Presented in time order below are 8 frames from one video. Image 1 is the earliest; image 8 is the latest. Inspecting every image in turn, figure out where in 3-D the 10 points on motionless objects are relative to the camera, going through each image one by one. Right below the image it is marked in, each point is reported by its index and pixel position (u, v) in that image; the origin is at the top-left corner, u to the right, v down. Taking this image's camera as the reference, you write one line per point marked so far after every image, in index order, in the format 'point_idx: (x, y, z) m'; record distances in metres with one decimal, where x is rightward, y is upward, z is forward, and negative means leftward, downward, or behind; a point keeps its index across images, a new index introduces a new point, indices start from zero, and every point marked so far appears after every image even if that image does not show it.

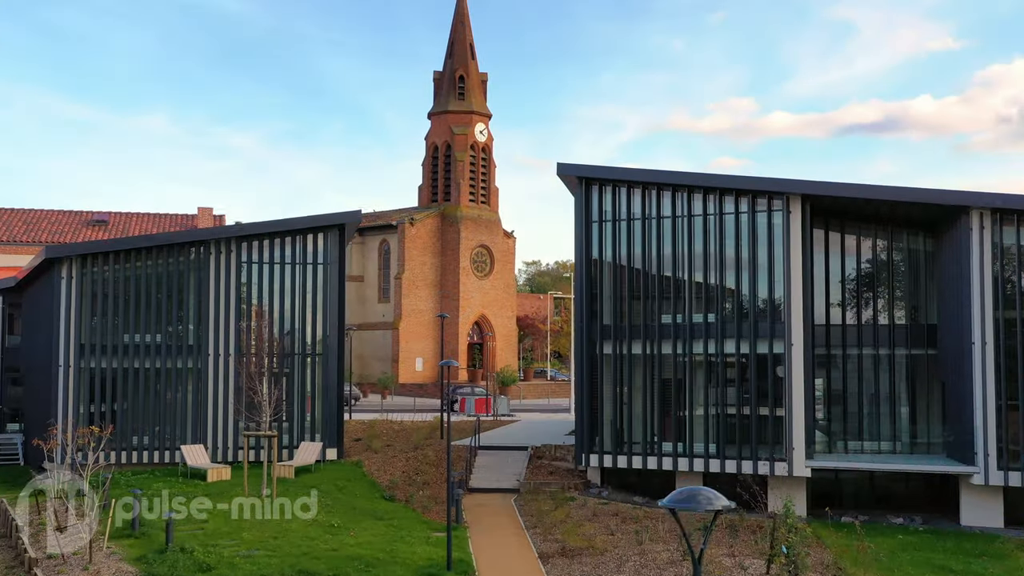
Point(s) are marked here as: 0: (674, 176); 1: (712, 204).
0: (+2.6, +1.8, +19.4) m
1: (+3.2, +1.3, +19.4) m
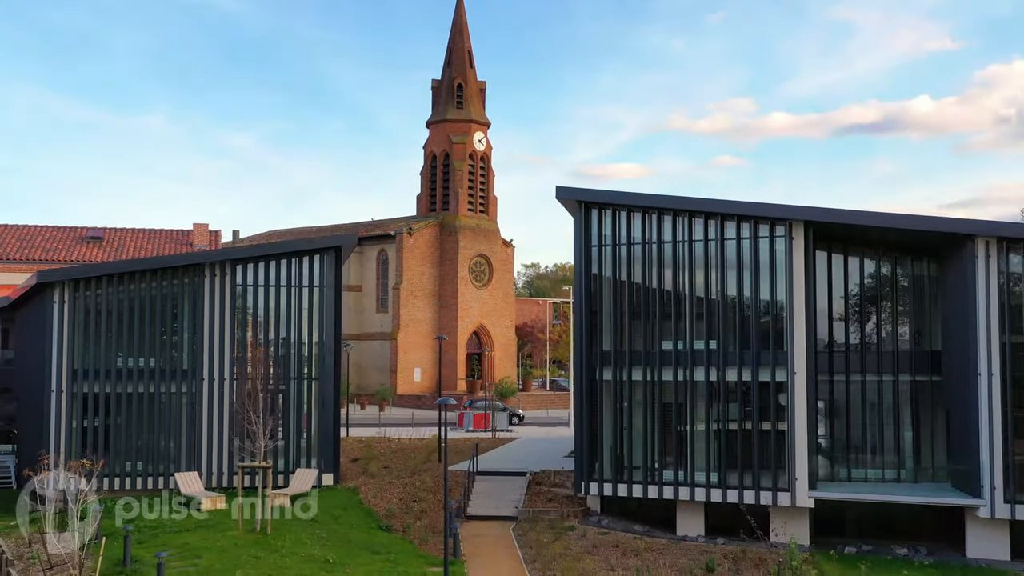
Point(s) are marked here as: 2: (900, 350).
0: (+2.5, +1.3, +19.1) m
1: (+3.2, +0.9, +19.1) m
2: (+6.3, -0.9, +19.8) m
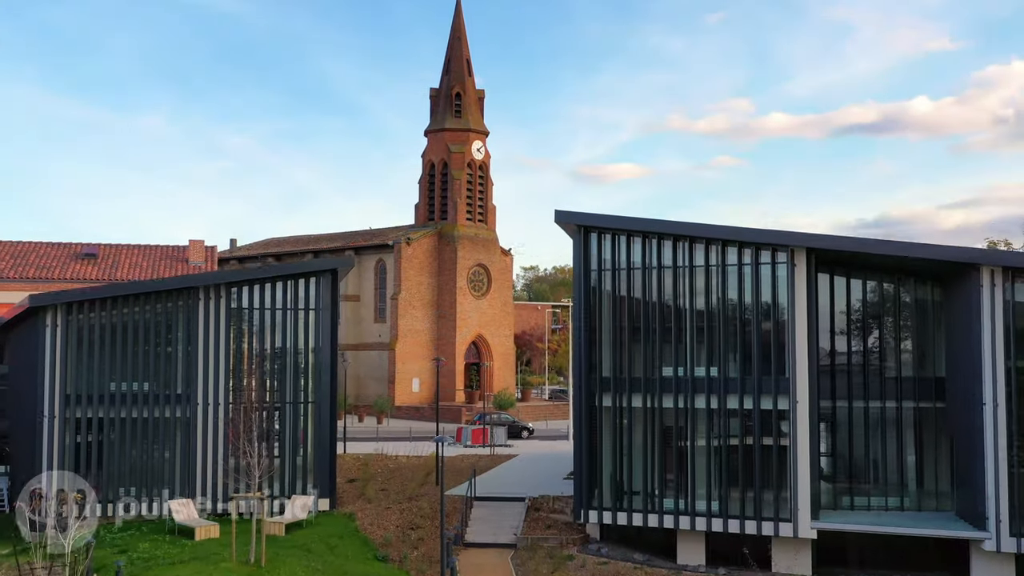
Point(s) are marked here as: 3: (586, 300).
0: (+2.5, +0.9, +18.8) m
1: (+3.1, +0.5, +18.9) m
2: (+6.3, -1.3, +19.6) m
3: (+1.2, -0.2, +19.9) m
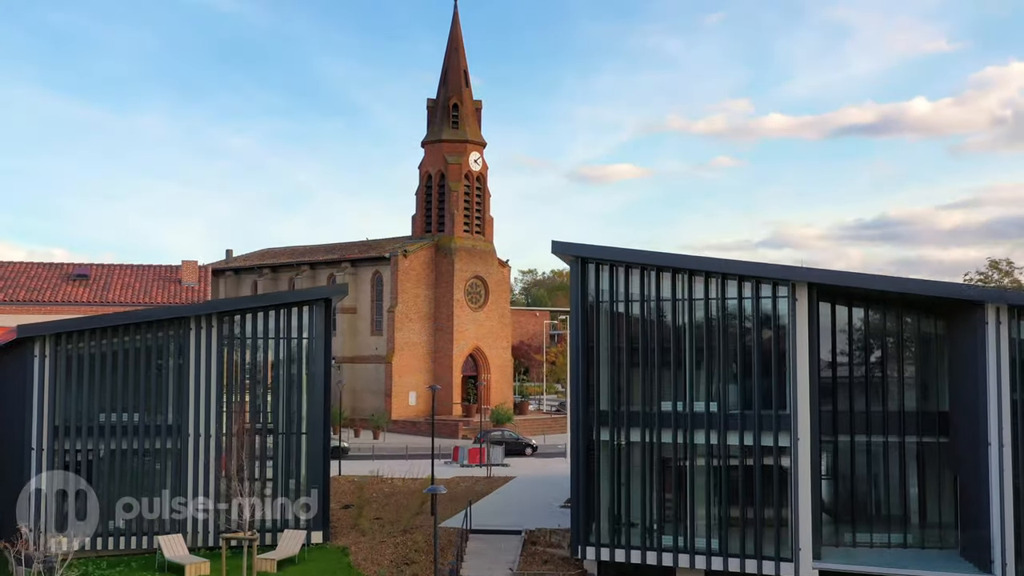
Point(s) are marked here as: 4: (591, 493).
0: (+2.5, +0.4, +18.5) m
1: (+3.1, 0.0, +18.5) m
2: (+6.3, -1.9, +19.2) m
3: (+1.2, -0.7, +19.6) m
4: (+1.3, -3.3, +19.5) m
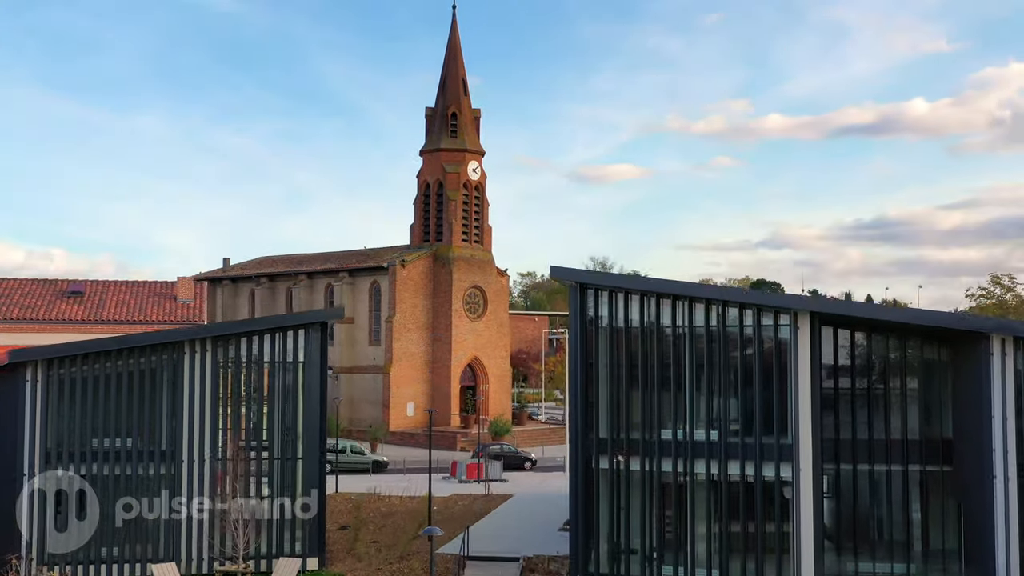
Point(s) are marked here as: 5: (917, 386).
0: (+2.4, 0.0, +18.2) m
1: (+3.0, -0.4, +18.3) m
2: (+6.2, -2.3, +19.0) m
3: (+1.1, -1.1, +19.3) m
4: (+1.2, -3.7, +19.3) m
5: (+6.3, -1.6, +19.0) m
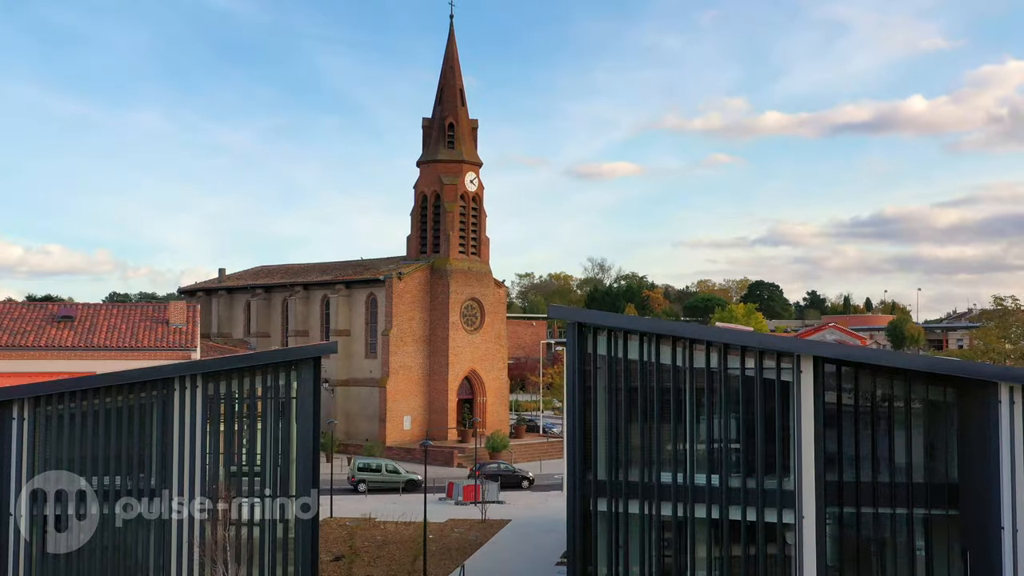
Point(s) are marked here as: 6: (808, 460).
0: (+2.4, -0.6, +17.8) m
1: (+3.0, -1.0, +17.9) m
2: (+6.2, -2.9, +18.6) m
3: (+1.1, -1.7, +18.9) m
4: (+1.2, -4.3, +18.9) m
5: (+6.3, -2.2, +18.6) m
6: (+4.2, -2.5, +17.2) m
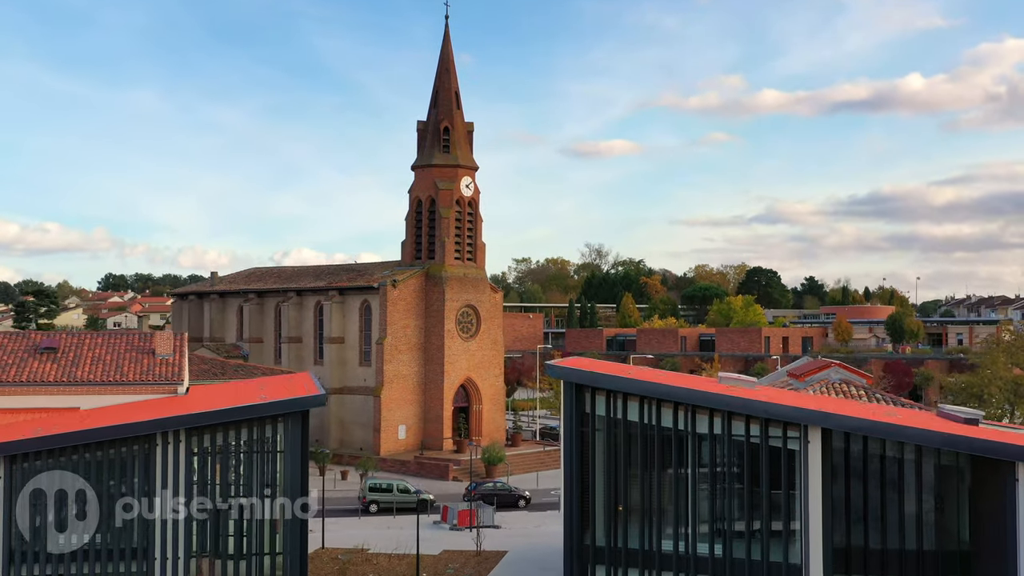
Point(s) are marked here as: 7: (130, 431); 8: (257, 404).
0: (+2.3, -1.5, +17.1) m
1: (+2.9, -1.9, +17.2) m
2: (+6.1, -3.7, +17.9) m
3: (+1.0, -2.6, +18.2) m
4: (+1.1, -5.2, +18.2) m
5: (+6.2, -3.1, +17.9) m
6: (+4.1, -3.4, +16.5) m
7: (-6.2, -2.3, +19.4) m
8: (-4.2, -1.9, +19.6) m
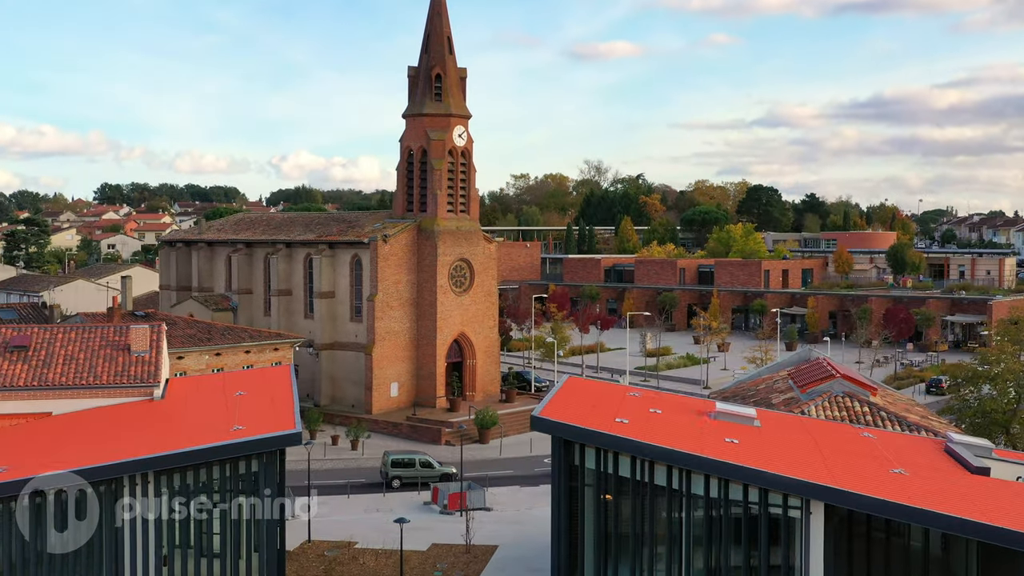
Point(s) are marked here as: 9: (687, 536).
0: (+2.1, -2.2, +16.0) m
1: (+2.7, -2.6, +16.1) m
2: (+5.9, -4.4, +17.0) m
3: (+0.8, -3.2, +17.2) m
4: (+0.9, -5.8, +17.4) m
5: (+6.0, -3.8, +17.0) m
6: (+3.9, -4.2, +15.6) m
7: (-6.4, -2.8, +18.4) m
8: (-4.4, -2.4, +18.6) m
9: (+2.4, -3.4, +16.4) m
